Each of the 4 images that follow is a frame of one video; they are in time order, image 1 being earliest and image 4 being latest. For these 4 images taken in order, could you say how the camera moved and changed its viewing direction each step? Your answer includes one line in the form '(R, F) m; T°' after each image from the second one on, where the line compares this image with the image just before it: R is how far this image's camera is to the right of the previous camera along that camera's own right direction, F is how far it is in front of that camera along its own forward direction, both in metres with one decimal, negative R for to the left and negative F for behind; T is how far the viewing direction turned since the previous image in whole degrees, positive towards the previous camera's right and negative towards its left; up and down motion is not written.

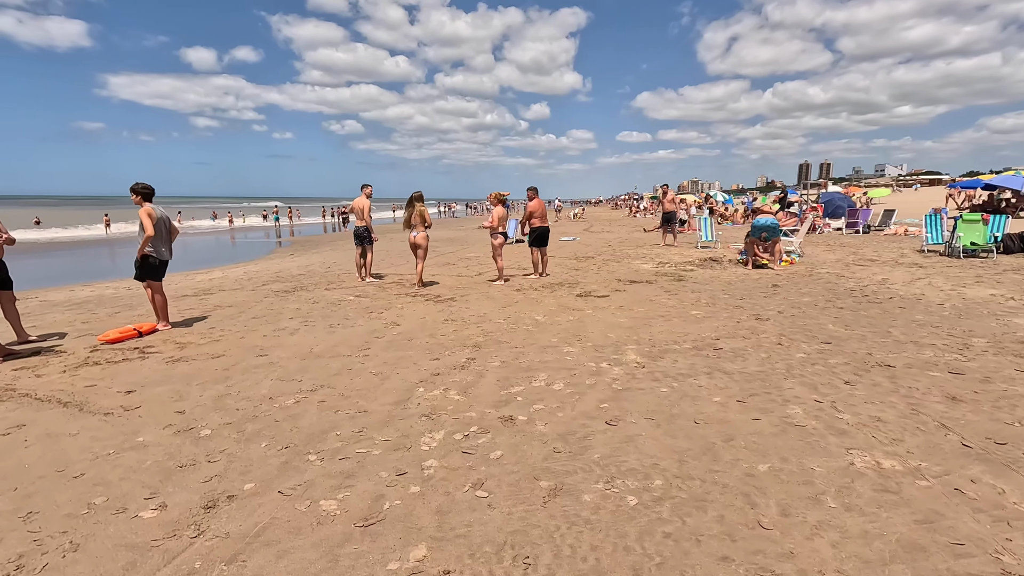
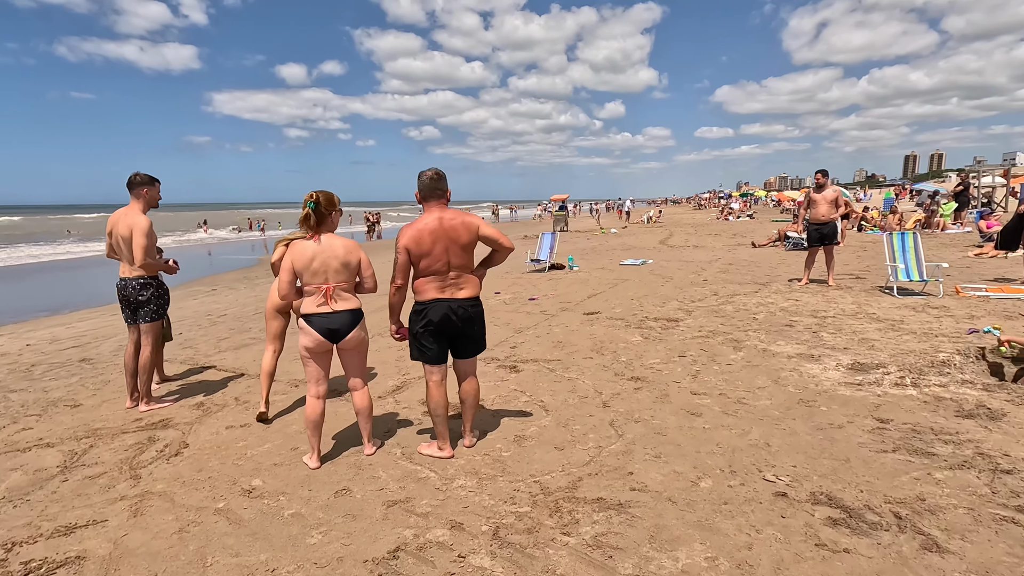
(+0.9, +6.2) m; -8°
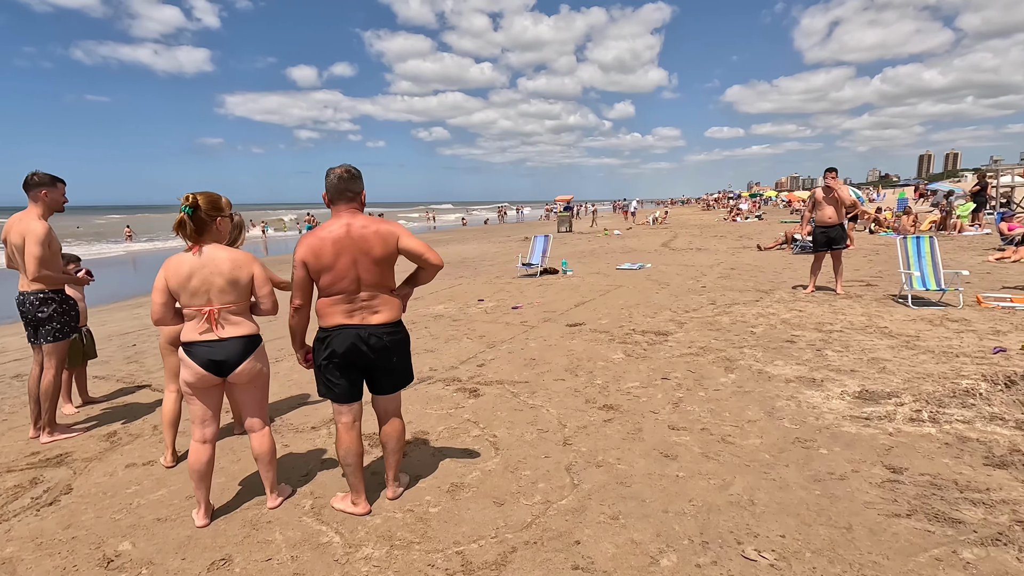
(+0.4, +0.5) m; -1°
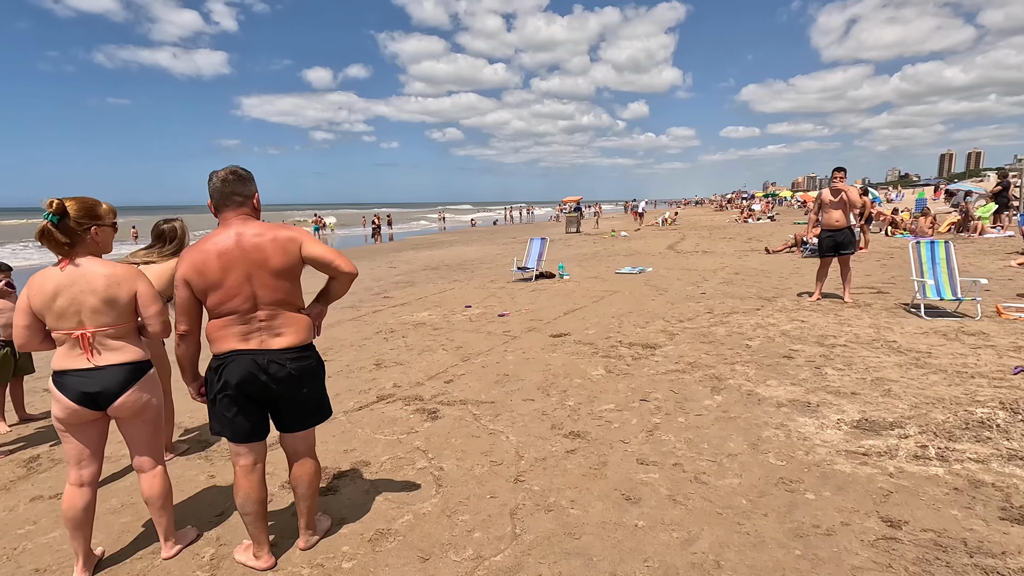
(+0.4, +0.4) m; -1°
